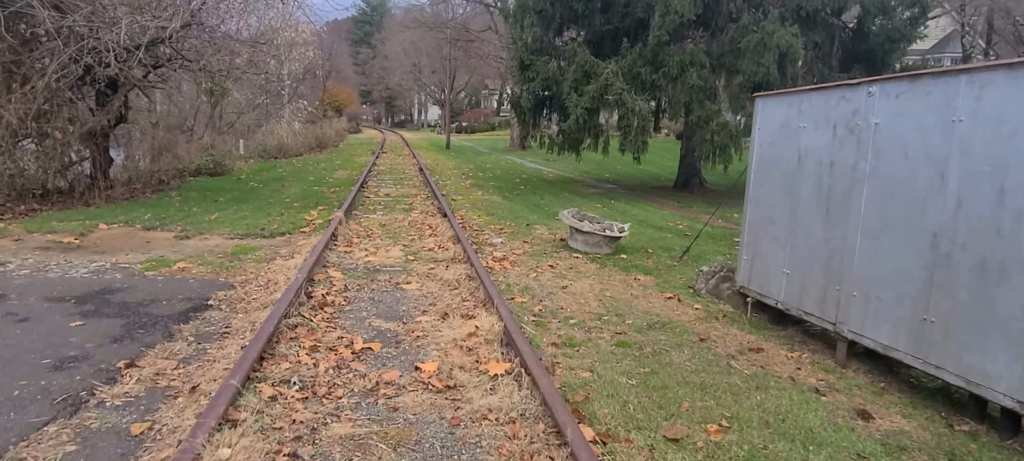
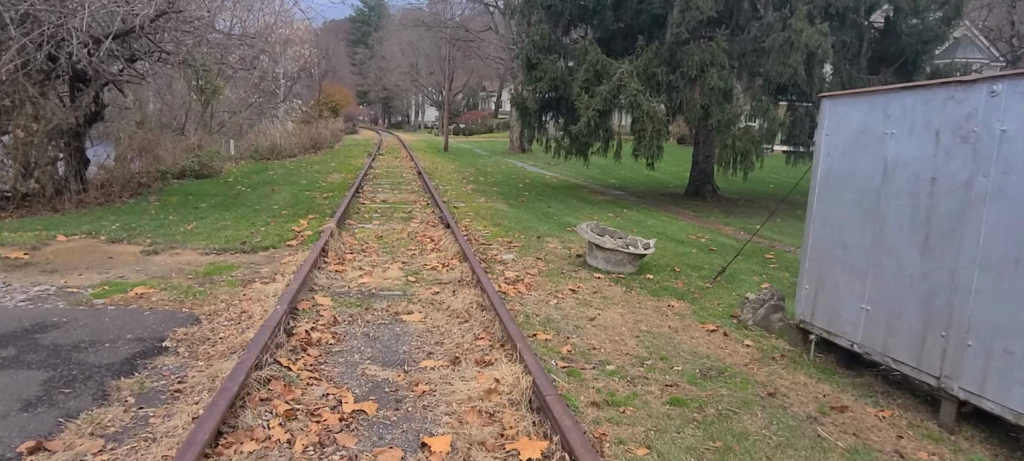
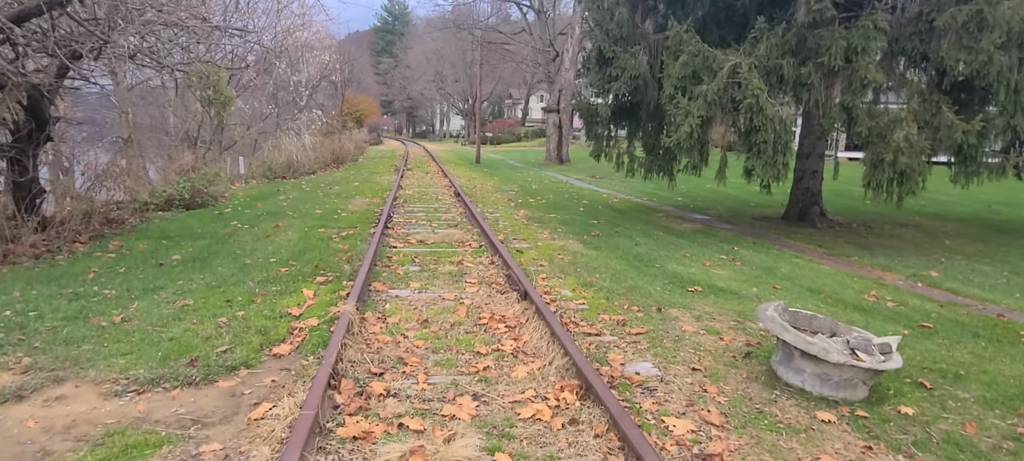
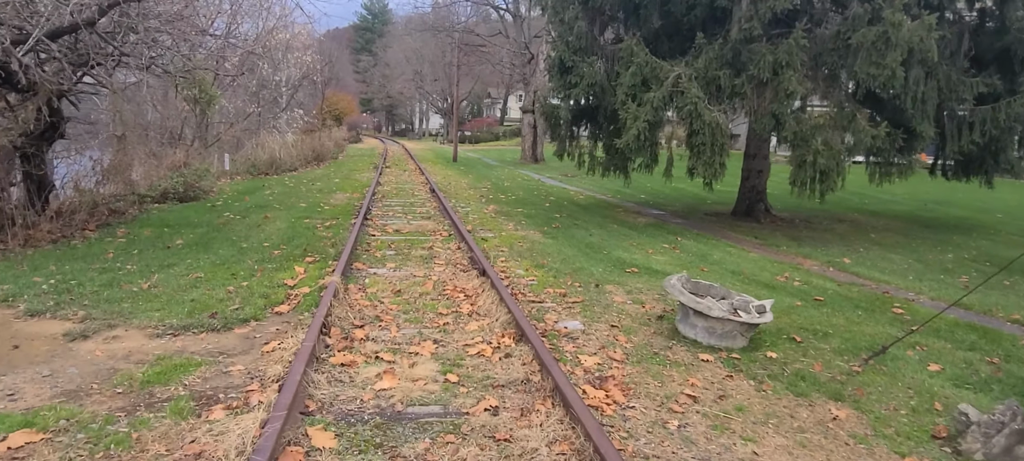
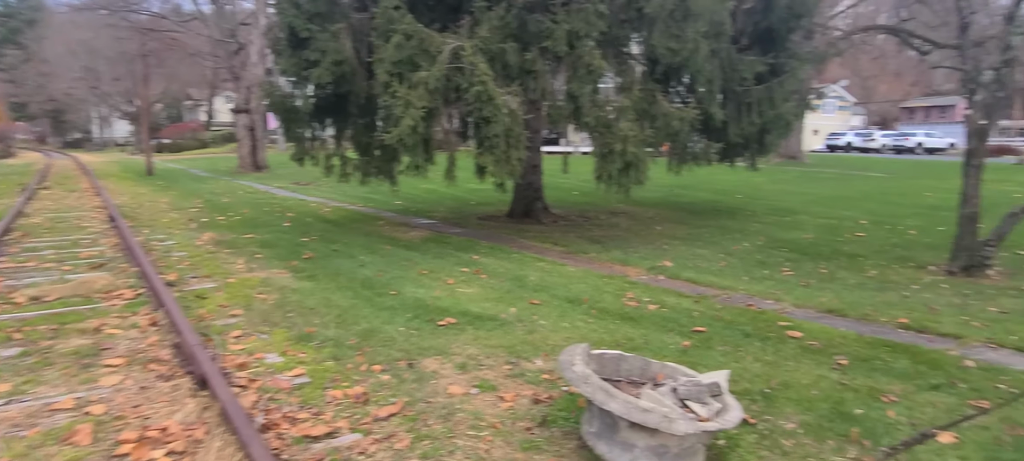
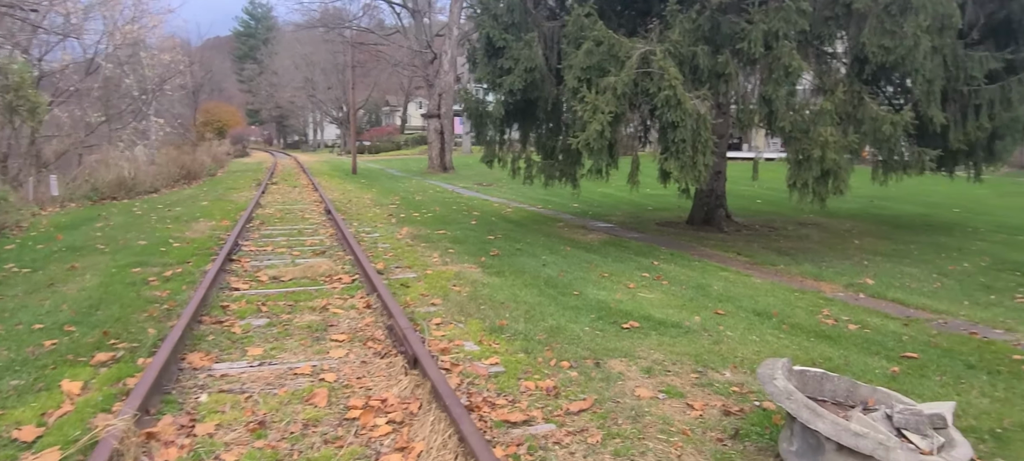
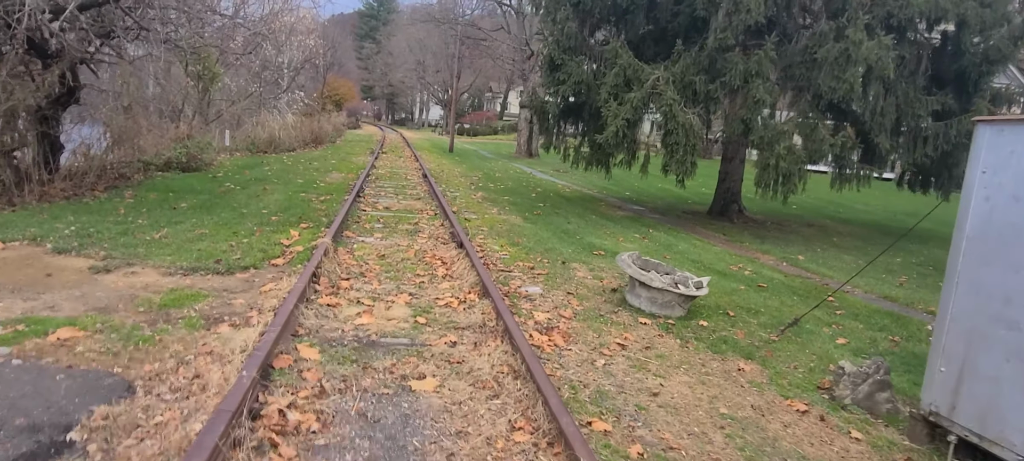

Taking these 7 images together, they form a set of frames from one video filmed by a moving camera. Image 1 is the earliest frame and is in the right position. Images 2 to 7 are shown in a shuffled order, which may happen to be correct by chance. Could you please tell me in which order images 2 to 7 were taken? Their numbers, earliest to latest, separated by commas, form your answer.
2, 7, 4, 3, 6, 5
